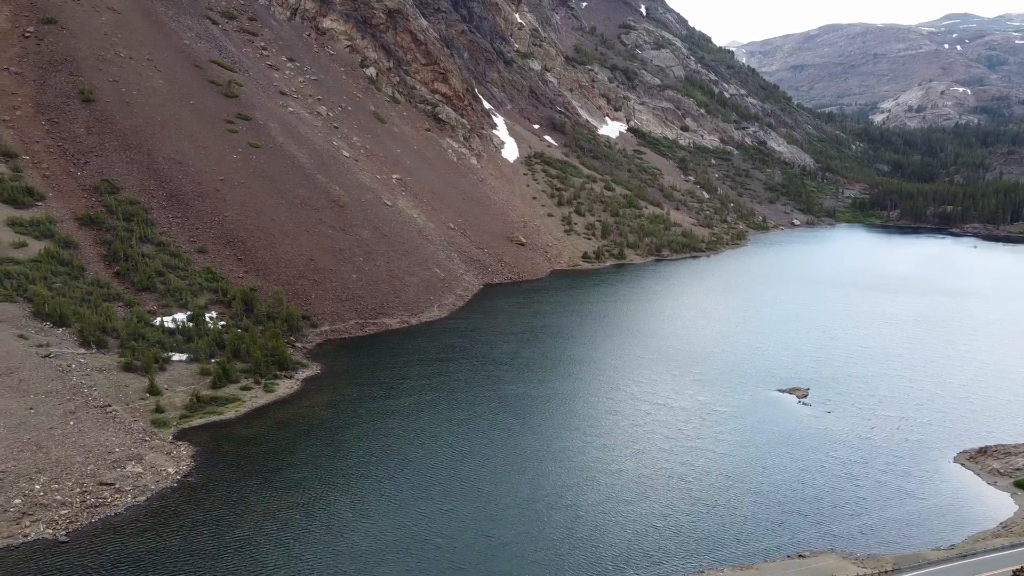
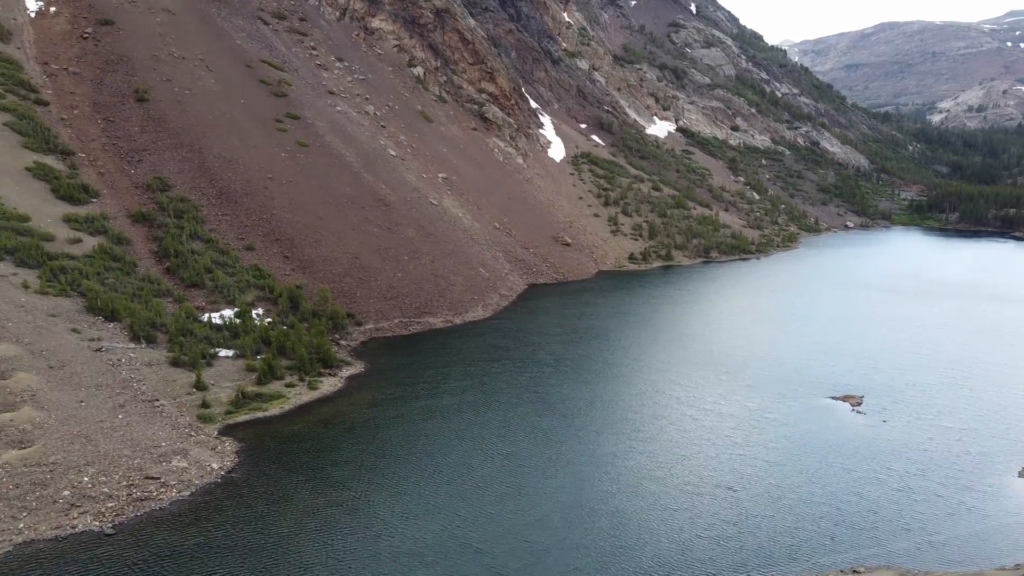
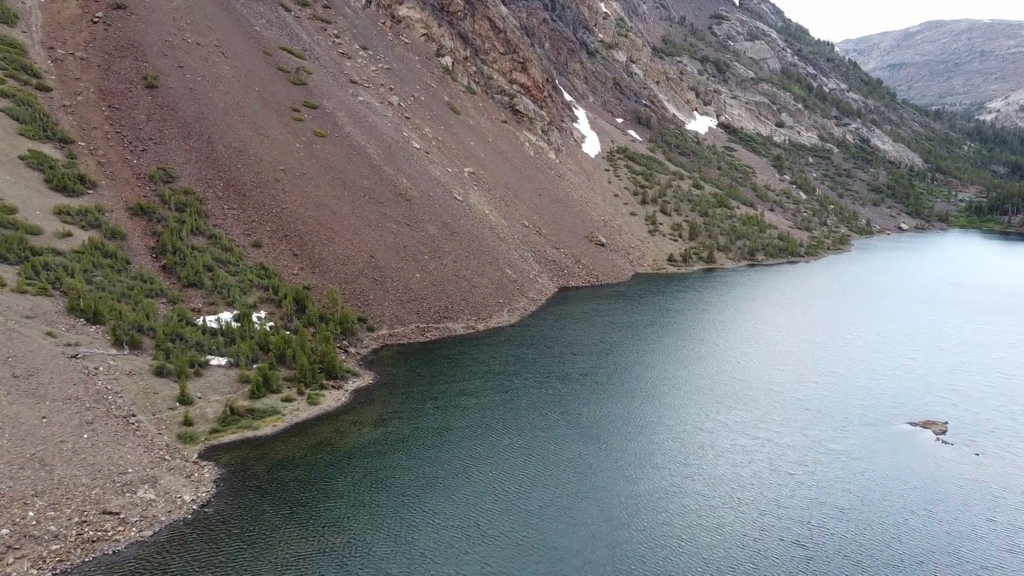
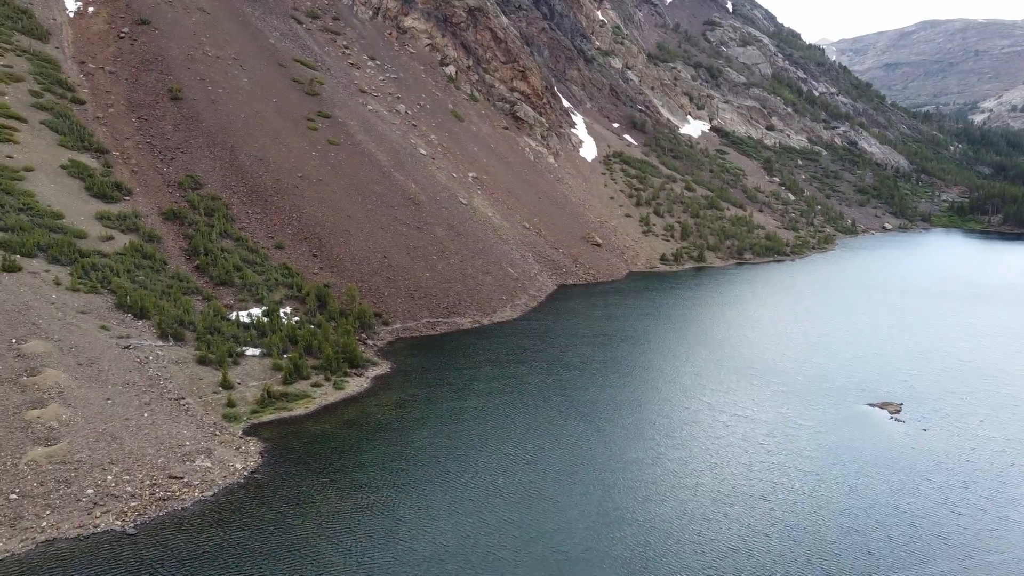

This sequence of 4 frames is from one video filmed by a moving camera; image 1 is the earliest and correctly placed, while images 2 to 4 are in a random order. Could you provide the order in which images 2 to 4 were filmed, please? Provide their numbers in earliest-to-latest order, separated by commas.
2, 4, 3
